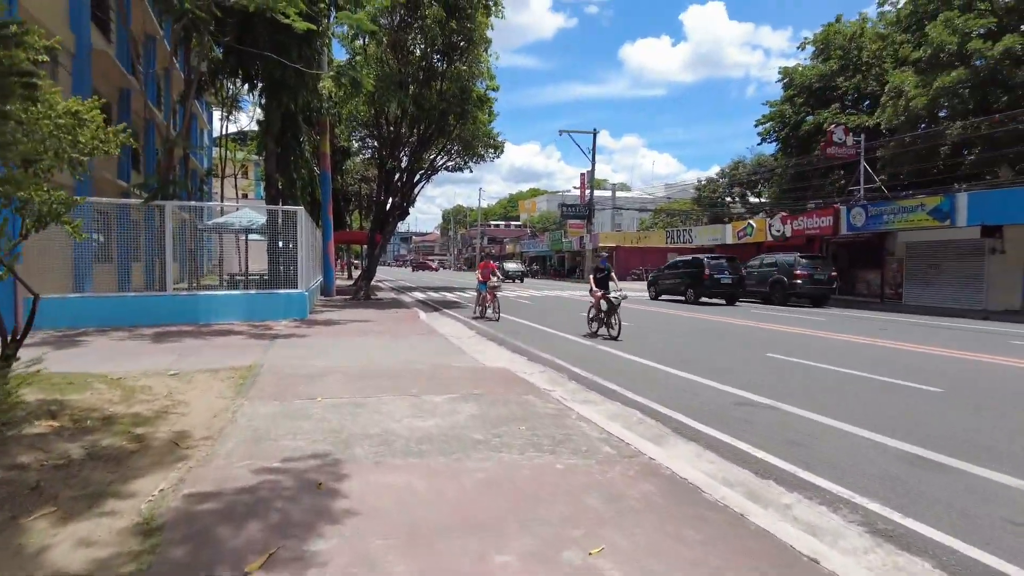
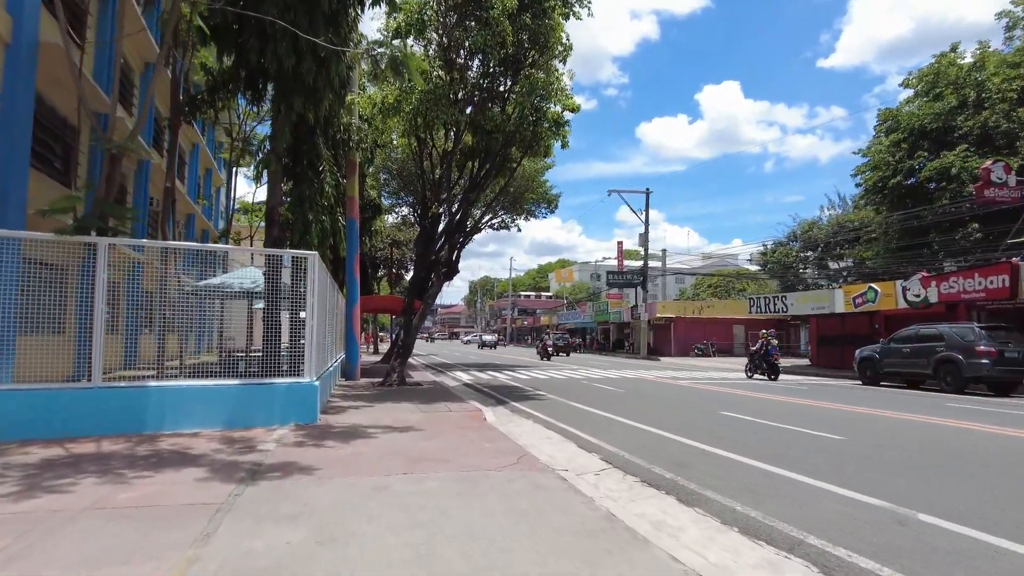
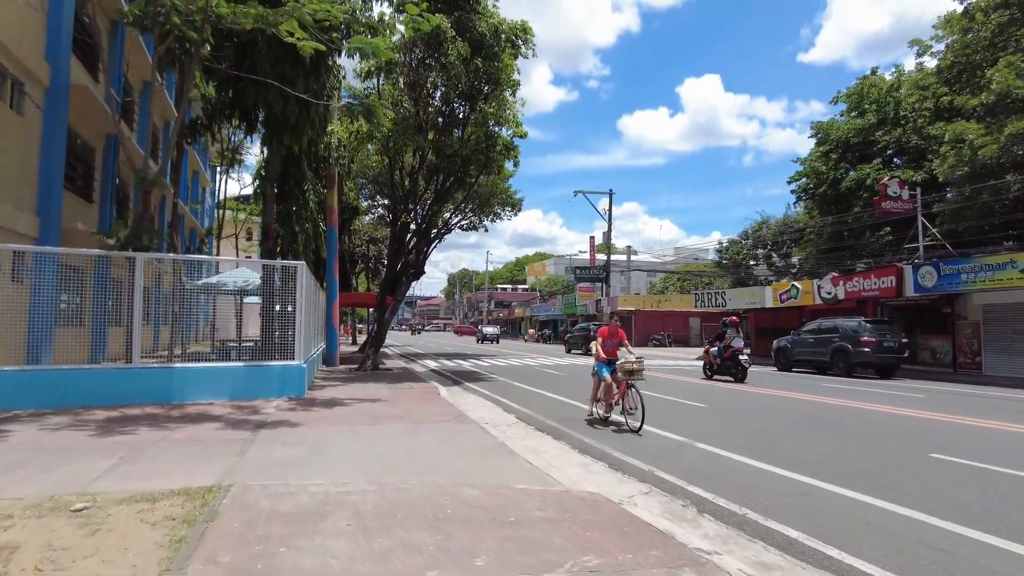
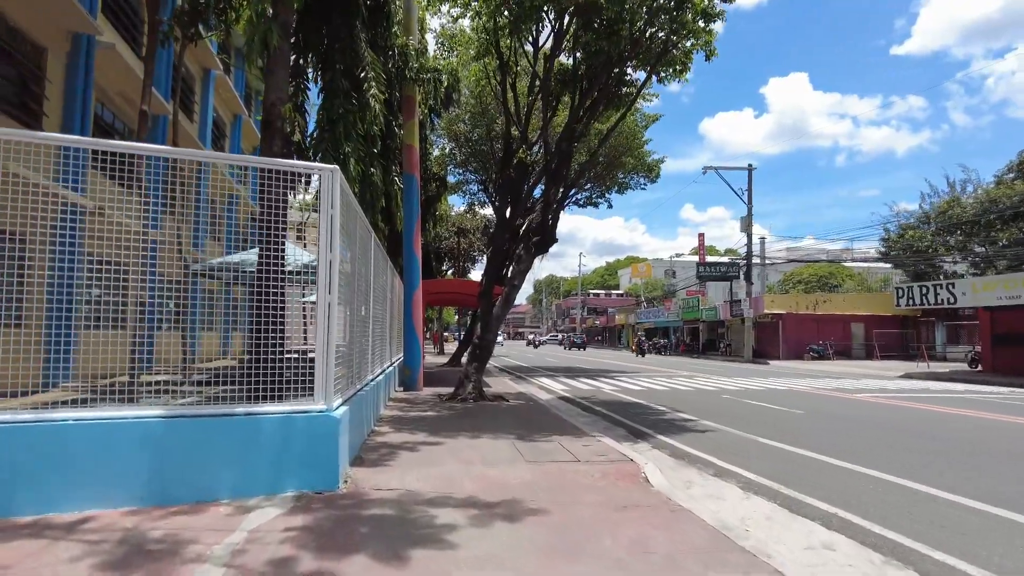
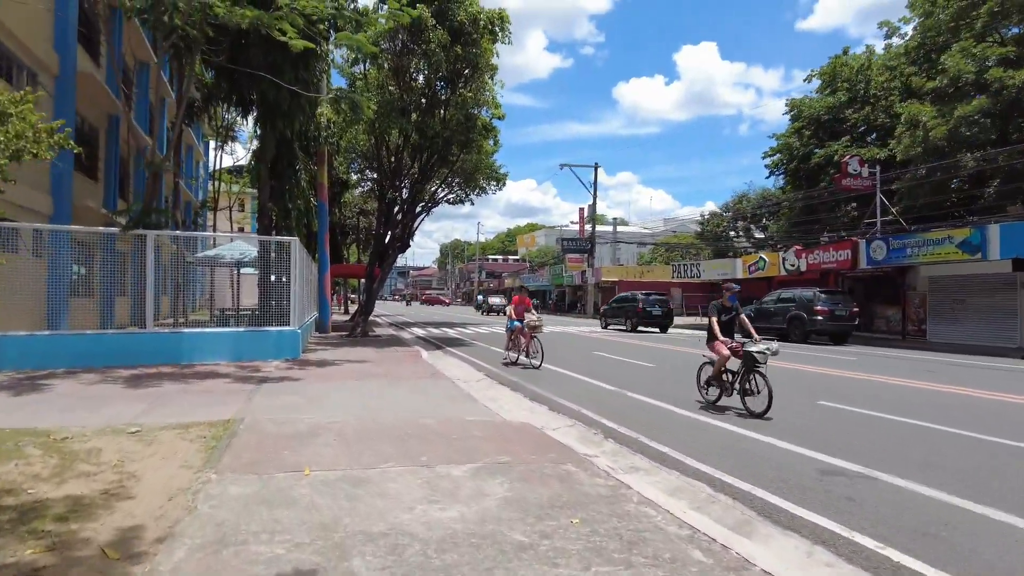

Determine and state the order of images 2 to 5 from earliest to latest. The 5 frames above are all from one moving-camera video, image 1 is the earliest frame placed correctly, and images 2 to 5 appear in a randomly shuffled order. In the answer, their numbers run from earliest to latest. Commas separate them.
5, 3, 2, 4
